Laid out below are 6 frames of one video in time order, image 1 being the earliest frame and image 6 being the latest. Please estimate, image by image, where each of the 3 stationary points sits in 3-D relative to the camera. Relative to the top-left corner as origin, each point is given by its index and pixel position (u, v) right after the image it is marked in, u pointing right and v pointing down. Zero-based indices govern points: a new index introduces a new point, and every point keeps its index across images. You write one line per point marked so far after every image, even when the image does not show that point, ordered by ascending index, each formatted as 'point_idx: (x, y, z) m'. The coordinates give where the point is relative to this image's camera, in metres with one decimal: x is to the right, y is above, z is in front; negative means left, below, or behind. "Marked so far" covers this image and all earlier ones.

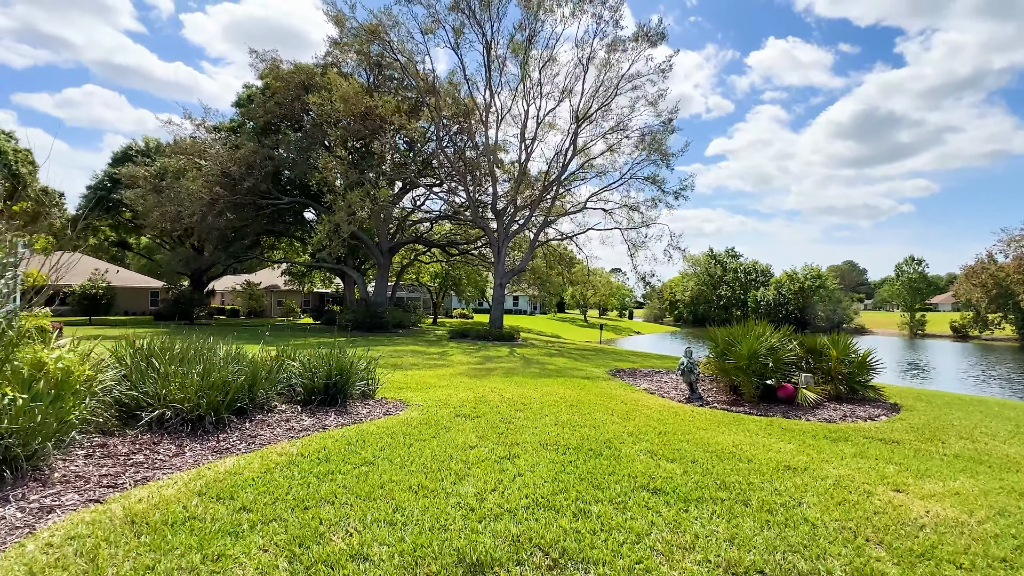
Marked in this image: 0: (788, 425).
0: (+4.0, -2.0, +7.4) m
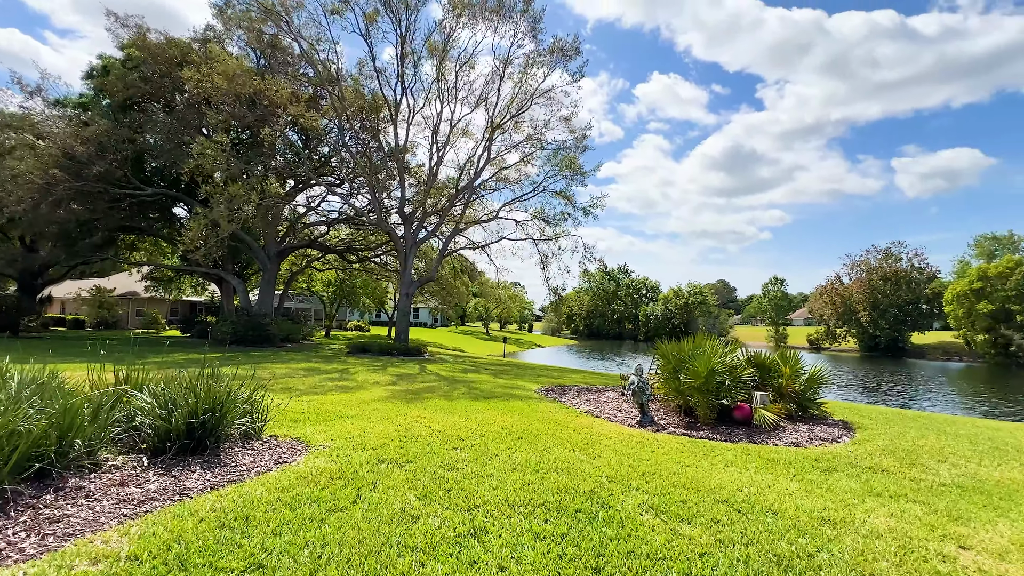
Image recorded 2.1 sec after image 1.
0: (+3.2, -2.1, +6.5) m
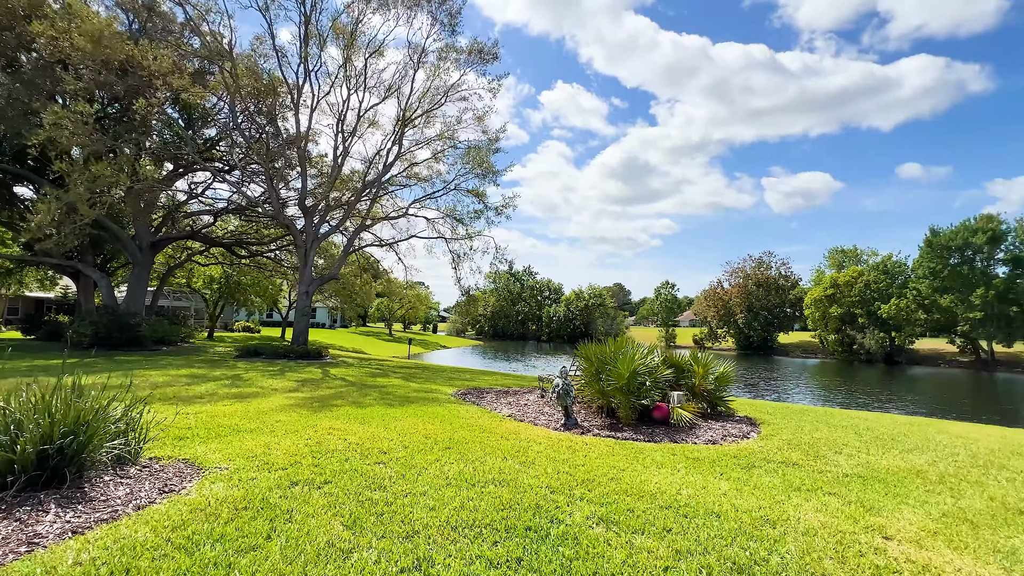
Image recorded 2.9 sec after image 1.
0: (+2.3, -2.2, +6.7) m
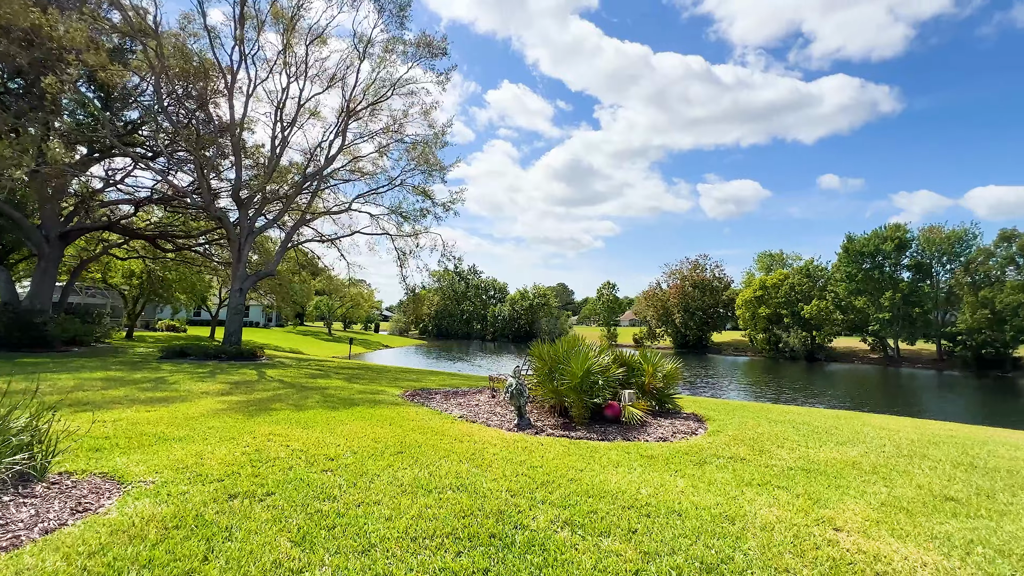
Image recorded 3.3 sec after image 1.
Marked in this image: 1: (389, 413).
0: (+1.7, -2.2, +6.8) m
1: (-2.2, -2.2, +8.8) m
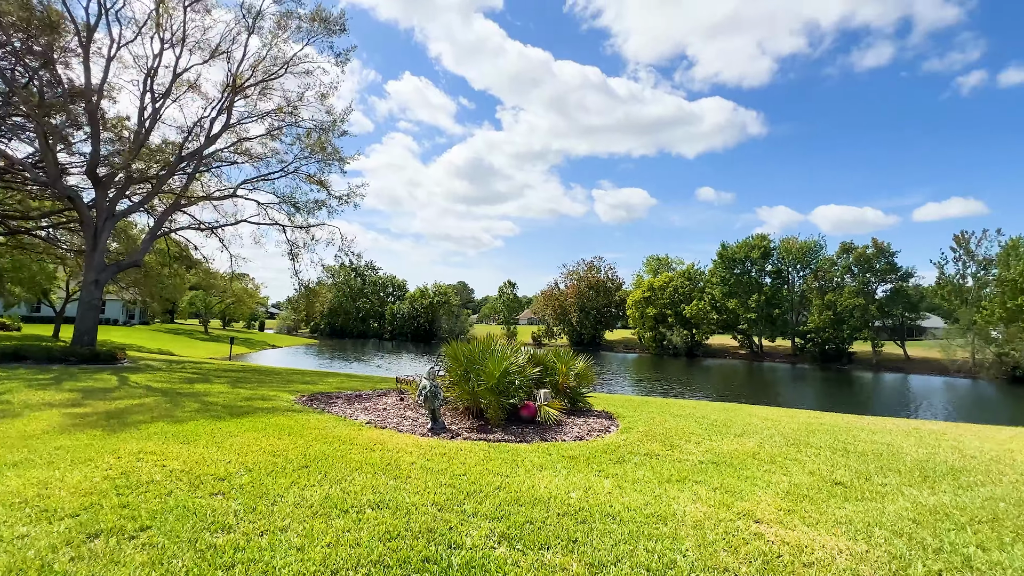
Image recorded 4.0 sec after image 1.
0: (+0.6, -2.2, +6.7) m
1: (-3.6, -2.1, +8.0) m
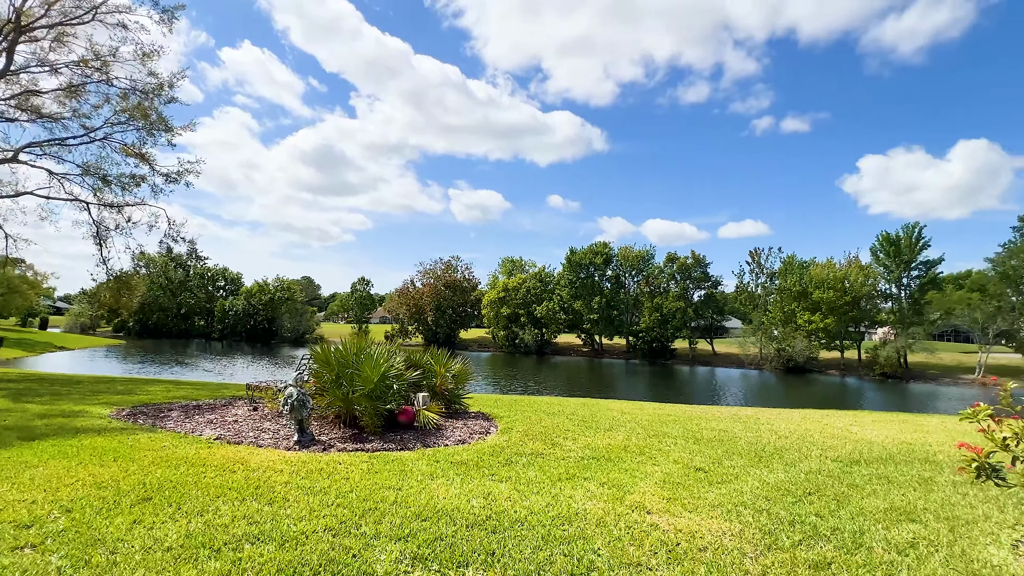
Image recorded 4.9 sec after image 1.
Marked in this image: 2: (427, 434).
0: (-0.9, -2.2, +6.5) m
1: (-5.2, -2.0, +6.5) m
2: (-1.3, -2.2, +7.7) m
